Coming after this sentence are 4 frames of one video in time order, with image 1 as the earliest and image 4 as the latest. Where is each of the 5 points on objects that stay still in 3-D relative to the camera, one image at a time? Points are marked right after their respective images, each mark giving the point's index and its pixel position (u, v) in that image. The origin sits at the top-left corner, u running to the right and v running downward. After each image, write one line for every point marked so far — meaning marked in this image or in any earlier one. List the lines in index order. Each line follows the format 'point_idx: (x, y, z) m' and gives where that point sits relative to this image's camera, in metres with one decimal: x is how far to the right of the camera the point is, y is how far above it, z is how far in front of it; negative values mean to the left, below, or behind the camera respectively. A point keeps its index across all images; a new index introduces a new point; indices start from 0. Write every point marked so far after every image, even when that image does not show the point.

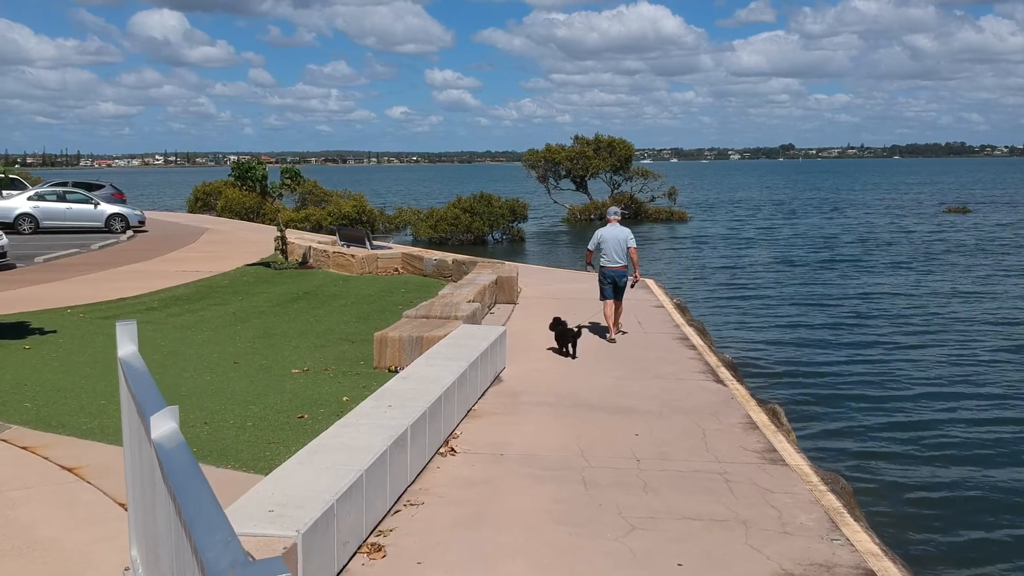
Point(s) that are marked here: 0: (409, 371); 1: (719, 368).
0: (-0.7, -0.6, +7.2) m
1: (+2.0, -0.8, +9.5) m
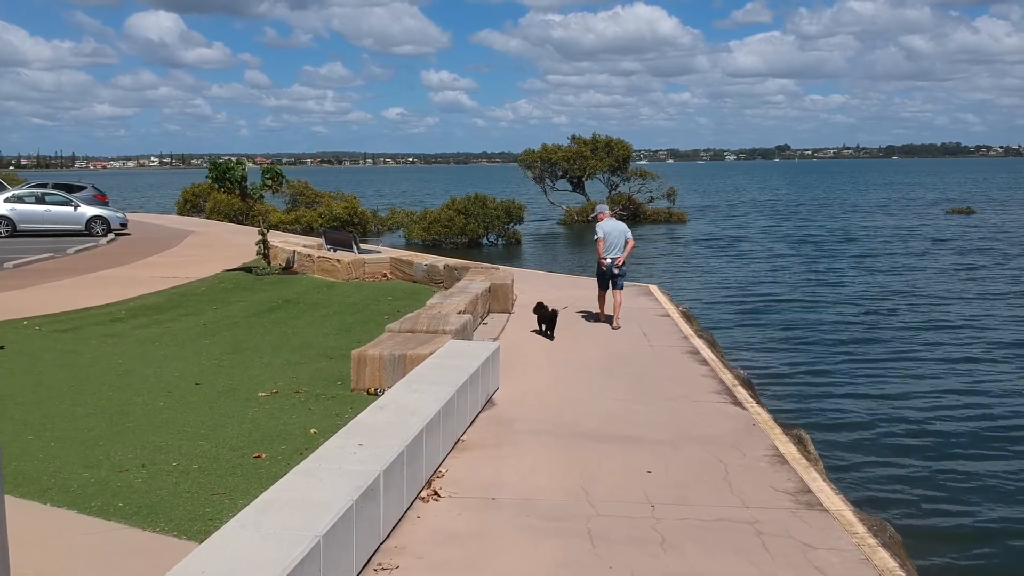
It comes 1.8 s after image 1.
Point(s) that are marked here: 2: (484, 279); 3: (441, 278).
0: (-0.8, -0.7, +6.2) m
1: (+1.9, -0.8, +8.6) m
2: (-0.4, +0.1, +12.6) m
3: (-1.0, +0.1, +14.8) m
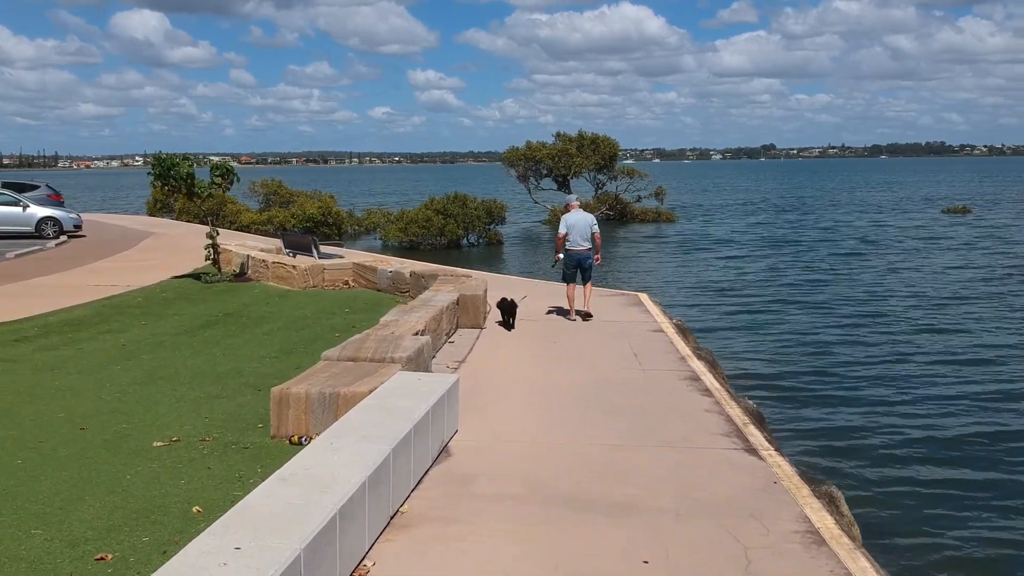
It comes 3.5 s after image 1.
0: (-1.0, -0.8, +4.7) m
1: (+1.7, -1.0, +7.1) m
2: (-0.7, 0.0, +11.1) m
3: (-1.4, 0.0, +13.3) m
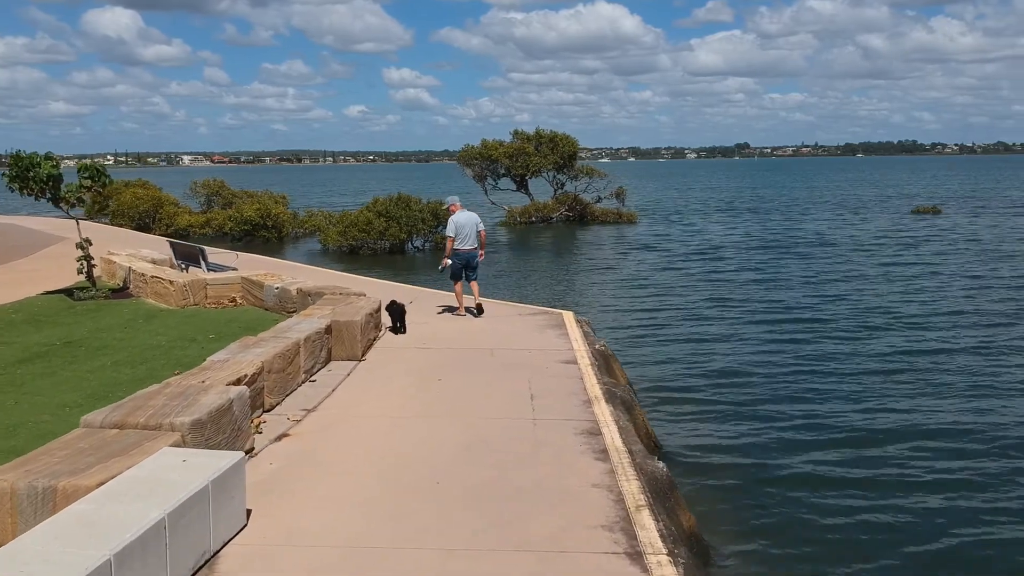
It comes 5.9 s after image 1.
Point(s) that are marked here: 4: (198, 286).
0: (-1.9, -1.0, +2.9) m
1: (+0.7, -1.2, +5.4) m
2: (-1.7, -0.2, +9.4) m
3: (-2.5, -0.2, +11.5) m
4: (-3.9, 0.0, +12.4) m
